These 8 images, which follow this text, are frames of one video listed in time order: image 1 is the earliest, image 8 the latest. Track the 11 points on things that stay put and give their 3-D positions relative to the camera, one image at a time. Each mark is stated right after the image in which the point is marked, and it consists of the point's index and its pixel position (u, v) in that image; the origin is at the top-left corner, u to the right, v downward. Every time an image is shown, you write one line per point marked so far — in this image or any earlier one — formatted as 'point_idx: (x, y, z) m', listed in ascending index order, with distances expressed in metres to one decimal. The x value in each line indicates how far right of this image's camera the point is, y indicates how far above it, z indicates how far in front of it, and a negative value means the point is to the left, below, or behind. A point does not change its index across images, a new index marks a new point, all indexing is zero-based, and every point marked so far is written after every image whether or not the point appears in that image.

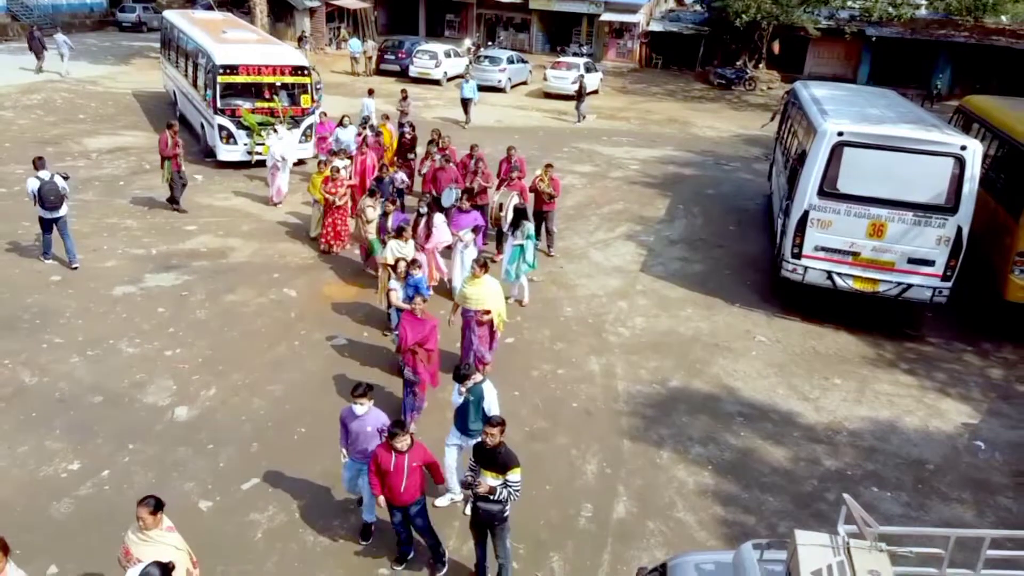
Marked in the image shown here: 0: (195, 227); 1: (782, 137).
0: (-4.9, +1.0, +12.6) m
1: (+4.9, +2.8, +14.8) m
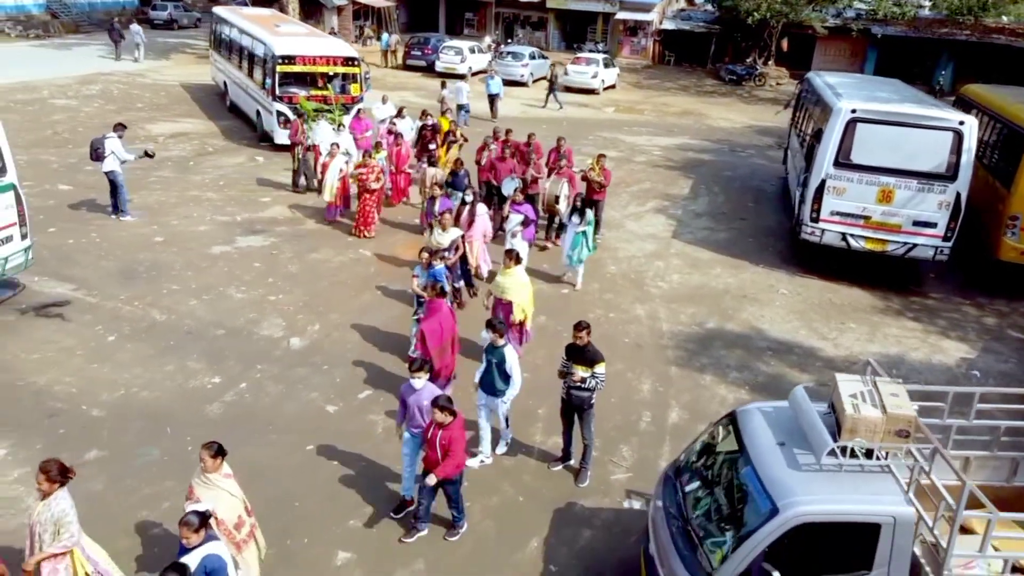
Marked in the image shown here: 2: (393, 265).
0: (-4.2, +1.5, +14.0) m
1: (+5.7, +3.3, +16.2) m
2: (-1.7, +0.3, +11.6) m
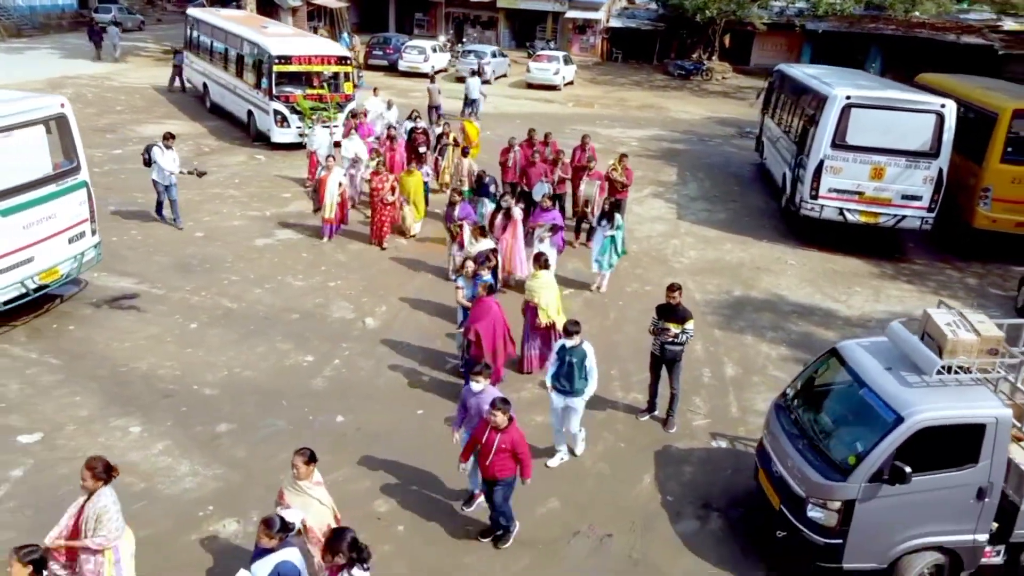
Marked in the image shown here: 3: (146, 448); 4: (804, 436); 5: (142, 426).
0: (-3.9, +1.7, +14.4) m
1: (+5.6, +3.8, +17.4) m
2: (-1.2, +0.5, +12.2) m
3: (-3.2, -1.4, +7.2) m
4: (+2.2, -1.1, +6.1) m
5: (-3.4, -1.3, +7.5) m
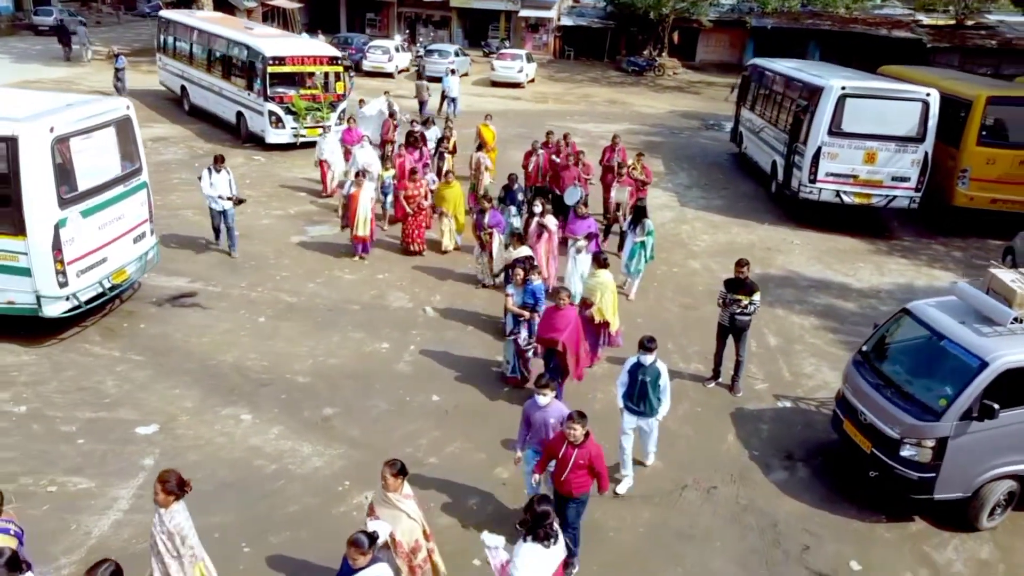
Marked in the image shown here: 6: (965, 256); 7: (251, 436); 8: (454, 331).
0: (-3.7, +1.7, +14.6) m
1: (+5.4, +4.2, +18.5) m
2: (-0.8, +0.7, +12.7) m
3: (-2.3, -1.3, +7.5) m
4: (+3.2, -0.8, +6.9) m
5: (-2.5, -1.2, +7.8) m
6: (+7.4, +0.5, +13.2) m
7: (-2.4, -1.4, +7.5) m
8: (-0.7, -0.5, +9.8) m
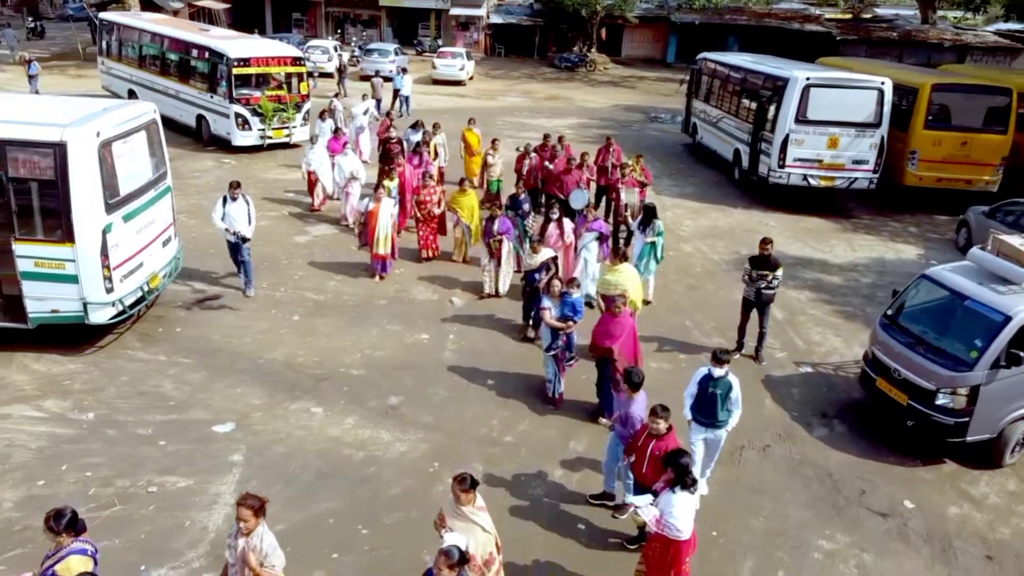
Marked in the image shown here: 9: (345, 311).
0: (-4.0, +1.7, +14.6) m
1: (+4.6, +4.6, +19.4) m
2: (-0.8, +0.8, +13.0) m
3: (-1.6, -1.3, +7.8) m
4: (+3.9, -0.5, +7.7) m
5: (-1.9, -1.2, +8.0) m
6: (+7.3, +1.0, +14.4) m
7: (-1.7, -1.3, +7.7) m
8: (-0.3, -0.4, +10.1) m
9: (-2.1, -0.3, +10.1) m
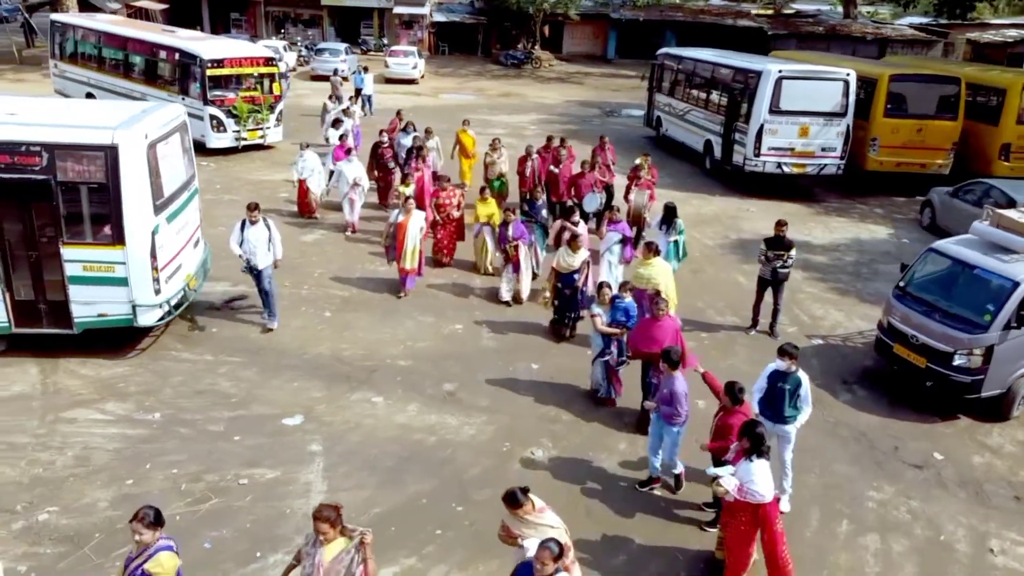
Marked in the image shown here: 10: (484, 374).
0: (-4.1, +1.7, +14.6) m
1: (+3.9, +5.0, +20.1) m
2: (-0.8, +0.9, +13.3) m
3: (-1.1, -1.2, +8.0) m
4: (+4.4, -0.2, +8.5) m
5: (-1.3, -1.1, +8.2) m
6: (+7.1, +1.4, +15.5) m
7: (-1.1, -1.2, +7.9) m
8: (0.0, -0.3, +10.5) m
9: (-1.8, -0.2, +10.3) m
10: (-0.3, -0.9, +8.8) m
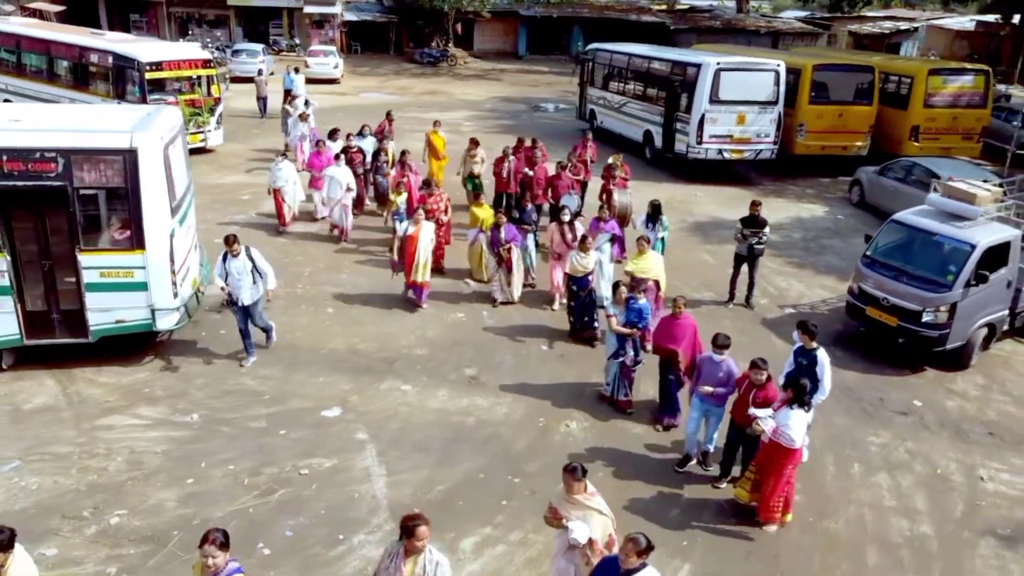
0: (-4.8, +1.6, +14.5) m
1: (+2.3, +5.3, +20.9) m
2: (-1.3, +1.0, +13.6) m
3: (-0.8, -1.1, +8.3) m
4: (+4.5, +0.1, +9.4) m
5: (-1.1, -1.0, +8.5) m
6: (+6.2, +2.0, +16.7) m
7: (-0.9, -1.1, +8.2) m
8: (-0.1, -0.1, +10.9) m
9: (-1.8, -0.2, +10.5) m
10: (-0.2, -0.8, +9.2) m
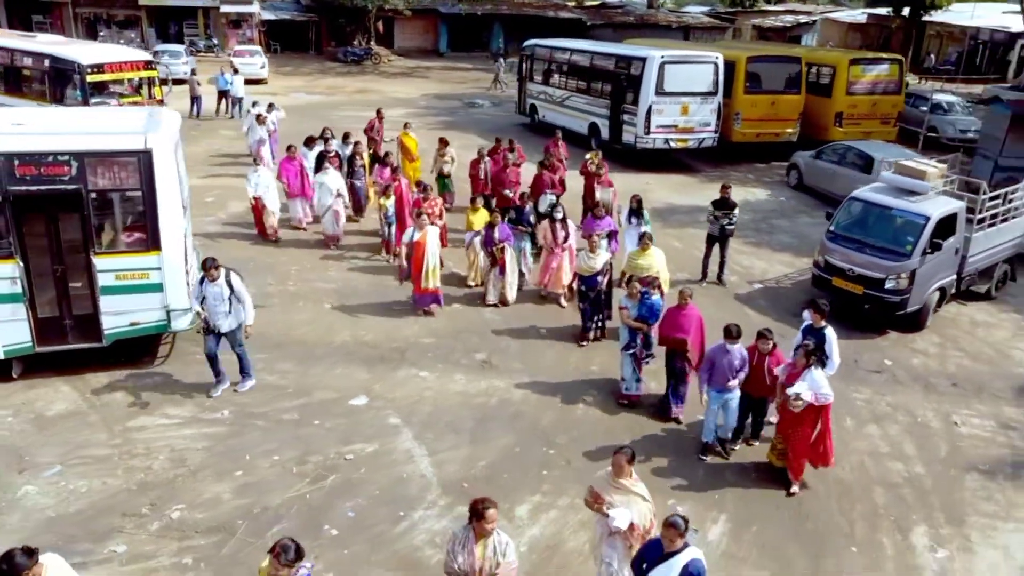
0: (-5.4, +1.6, +14.3) m
1: (+0.8, +5.6, +21.4) m
2: (-1.8, +1.1, +13.8) m
3: (-0.6, -1.0, +8.6) m
4: (+4.5, +0.5, +10.3) m
5: (-1.0, -0.9, +8.8) m
6: (+5.3, +2.4, +17.7) m
7: (-0.7, -1.0, +8.5) m
8: (-0.3, 0.0, +11.2) m
9: (-1.9, -0.1, +10.7) m
10: (-0.1, -0.6, +9.6) m
